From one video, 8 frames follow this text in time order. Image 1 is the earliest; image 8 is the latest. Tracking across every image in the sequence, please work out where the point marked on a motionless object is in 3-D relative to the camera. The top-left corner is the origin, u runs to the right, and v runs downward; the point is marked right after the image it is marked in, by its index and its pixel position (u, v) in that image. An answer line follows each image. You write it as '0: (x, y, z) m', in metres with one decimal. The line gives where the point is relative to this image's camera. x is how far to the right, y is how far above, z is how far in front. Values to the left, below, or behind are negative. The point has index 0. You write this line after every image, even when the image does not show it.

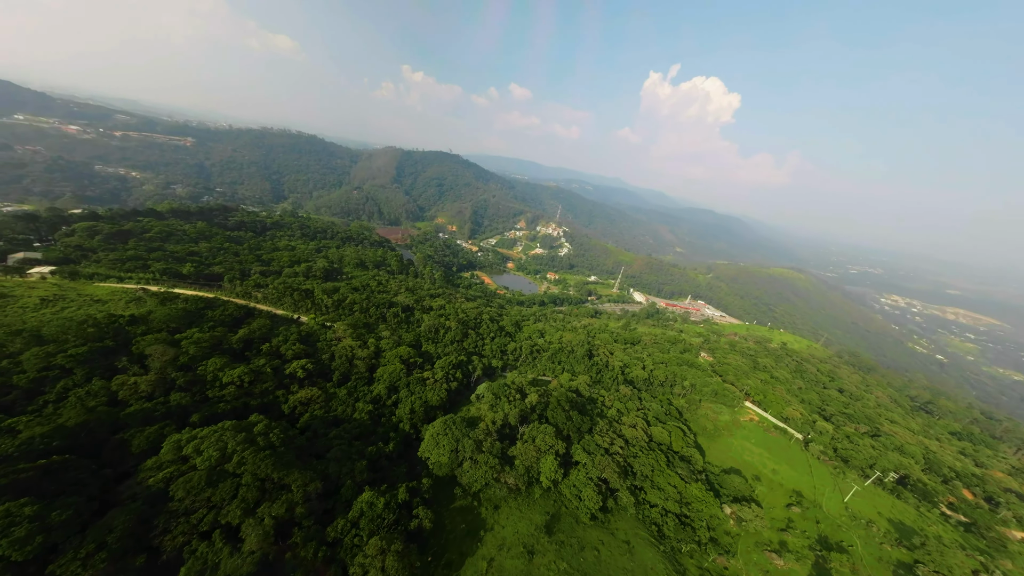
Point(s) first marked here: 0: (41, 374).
0: (-29.6, -5.5, +17.2) m
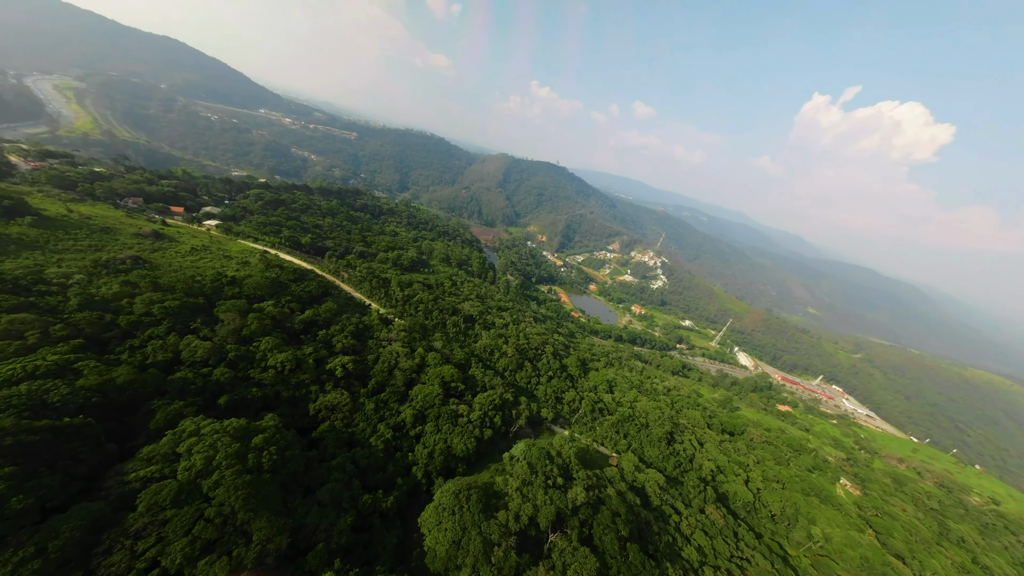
0: (-26.2, -2.2, +19.3) m
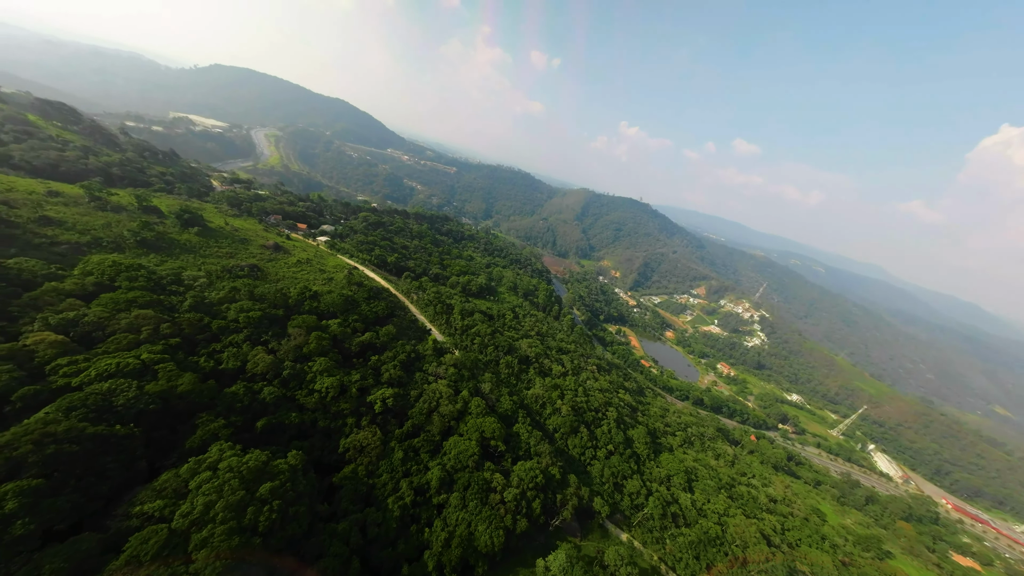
0: (-22.2, -2.9, +21.4) m
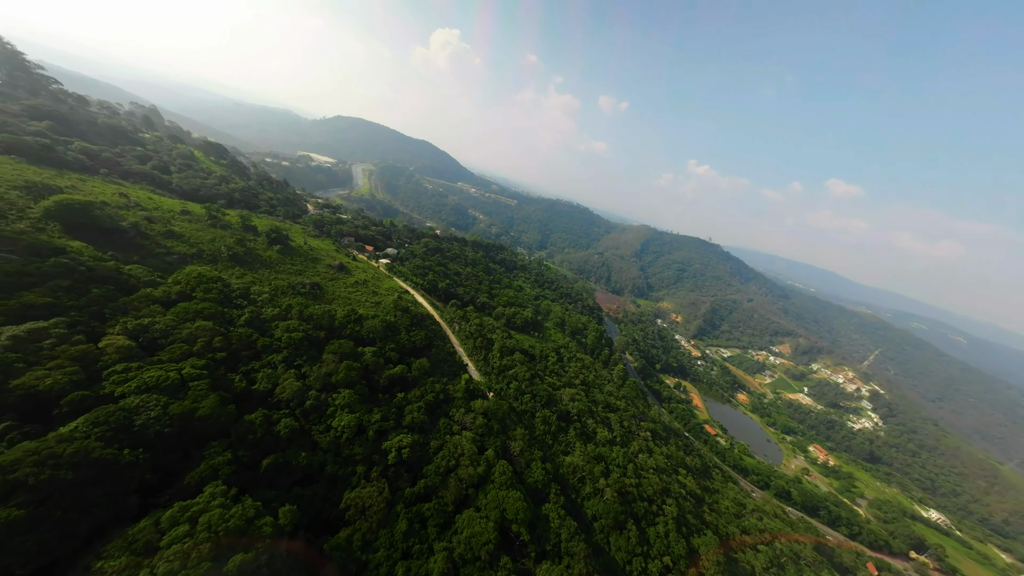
0: (-19.2, -4.4, +21.8) m
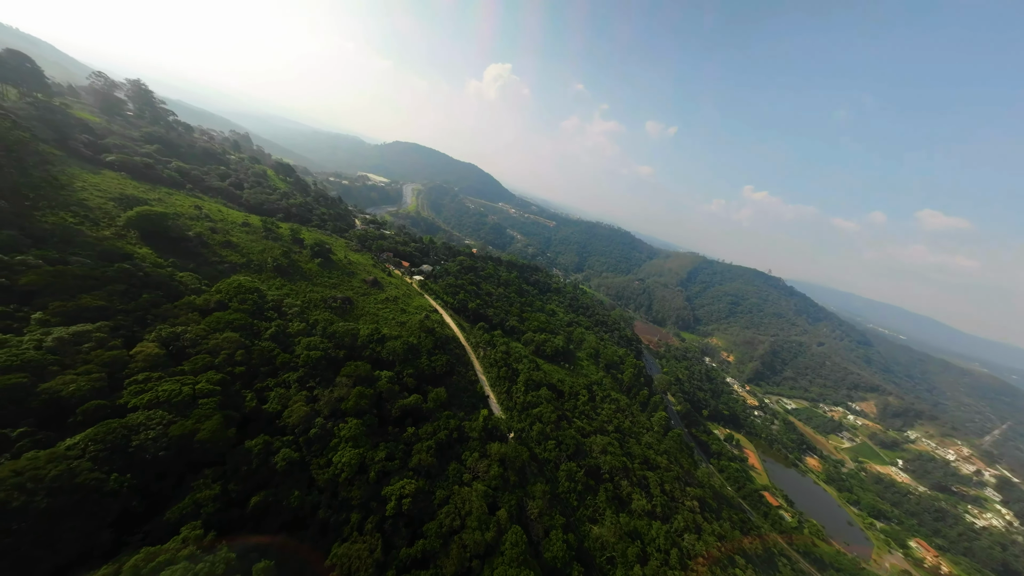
0: (-17.3, -5.7, +21.3) m
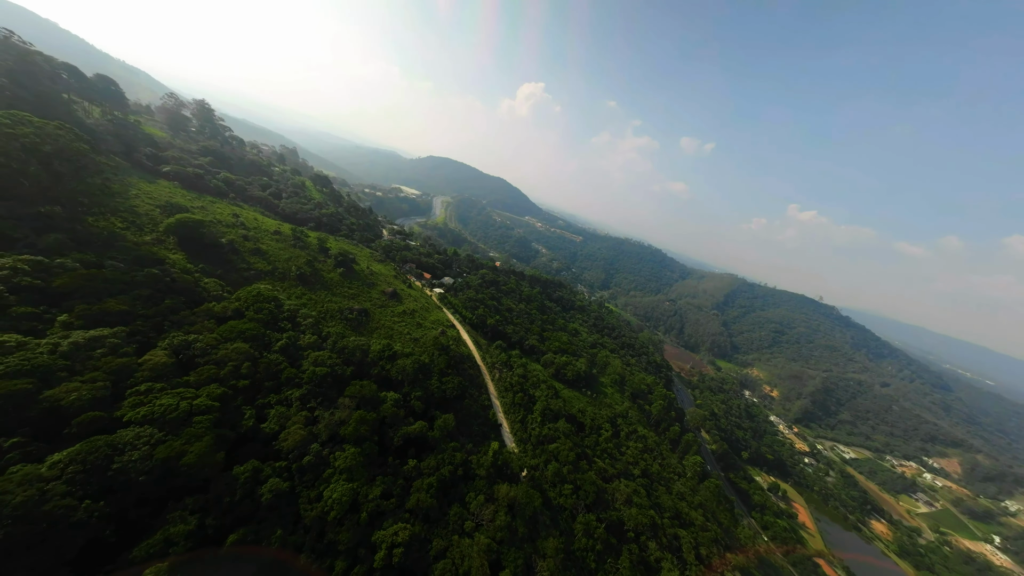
0: (-16.2, -6.6, +20.5) m
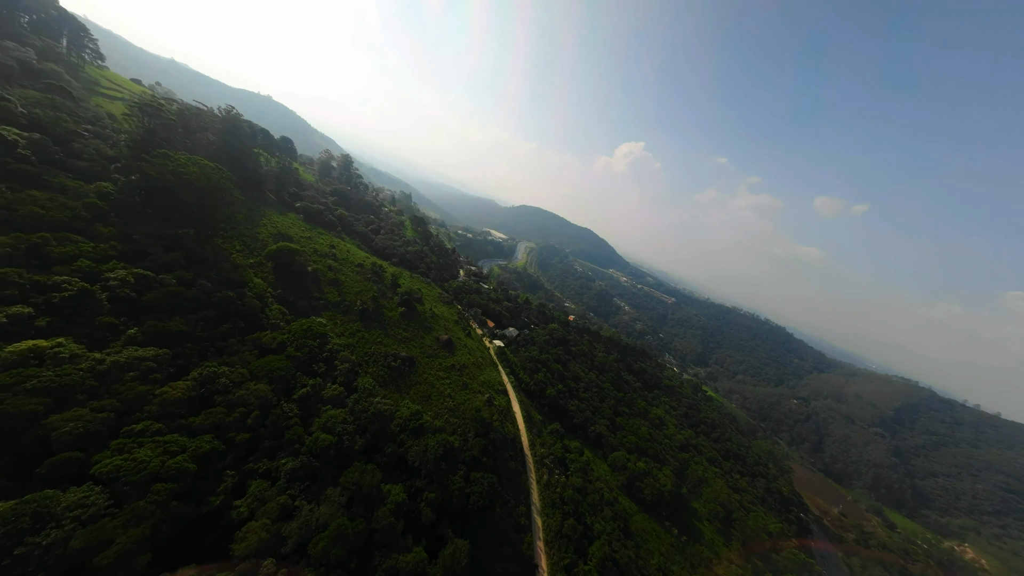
0: (-13.4, -9.5, +17.1) m
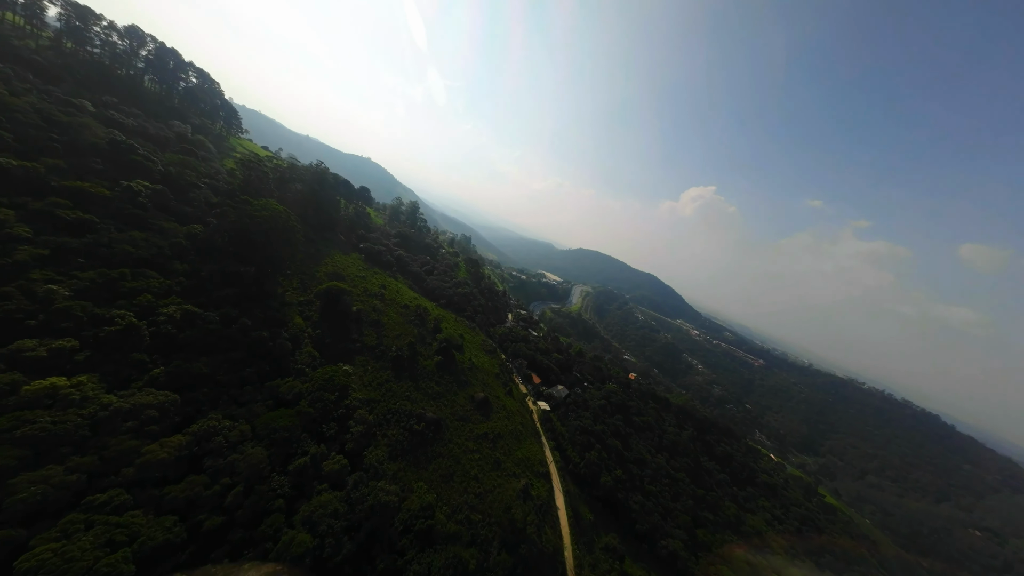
0: (-11.8, -12.2, +13.5) m
